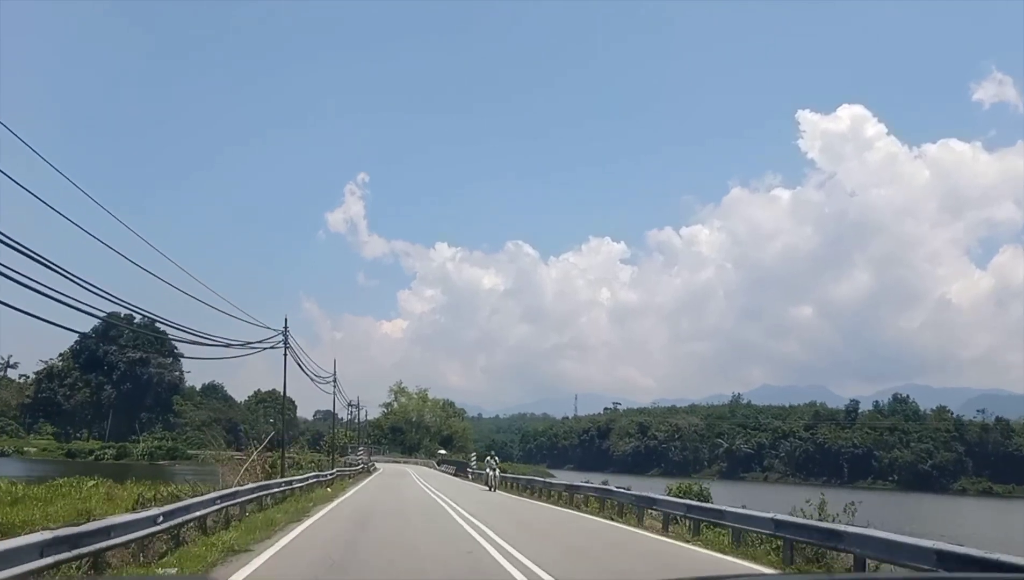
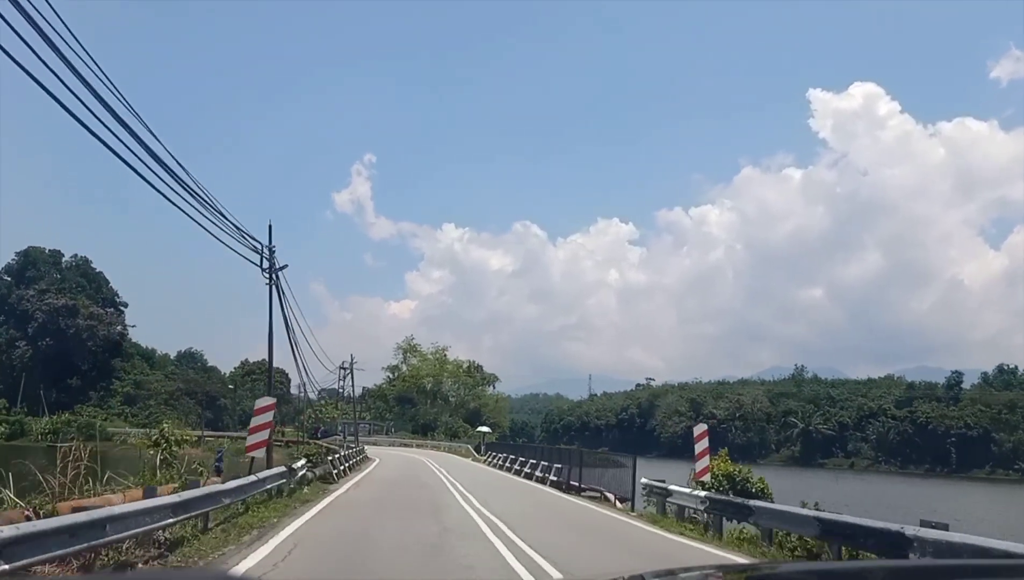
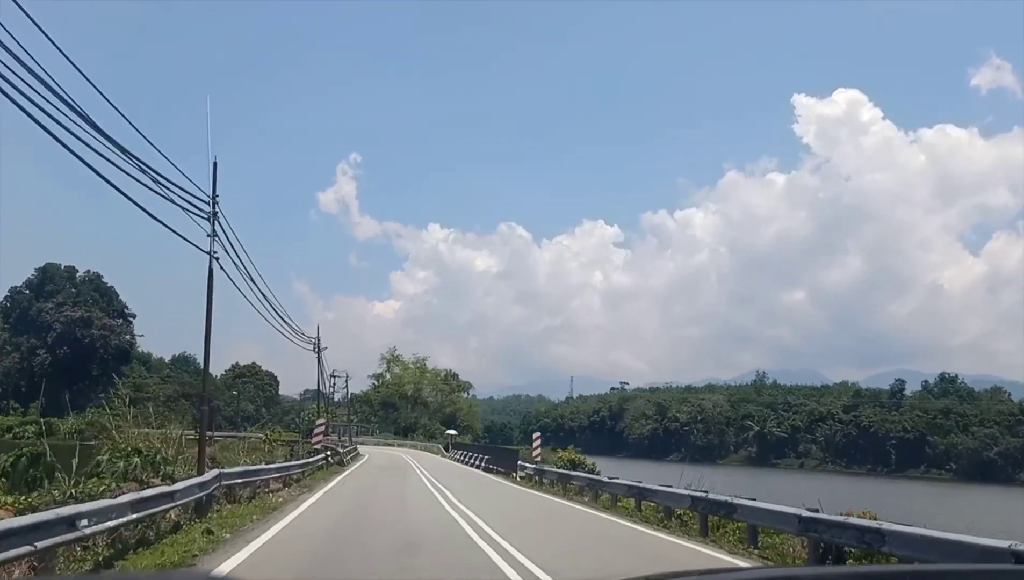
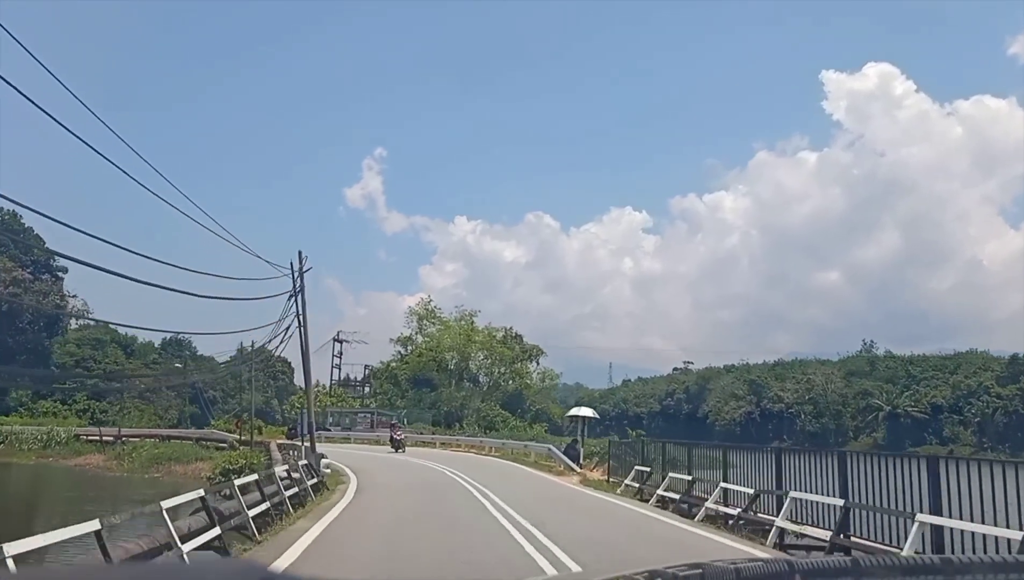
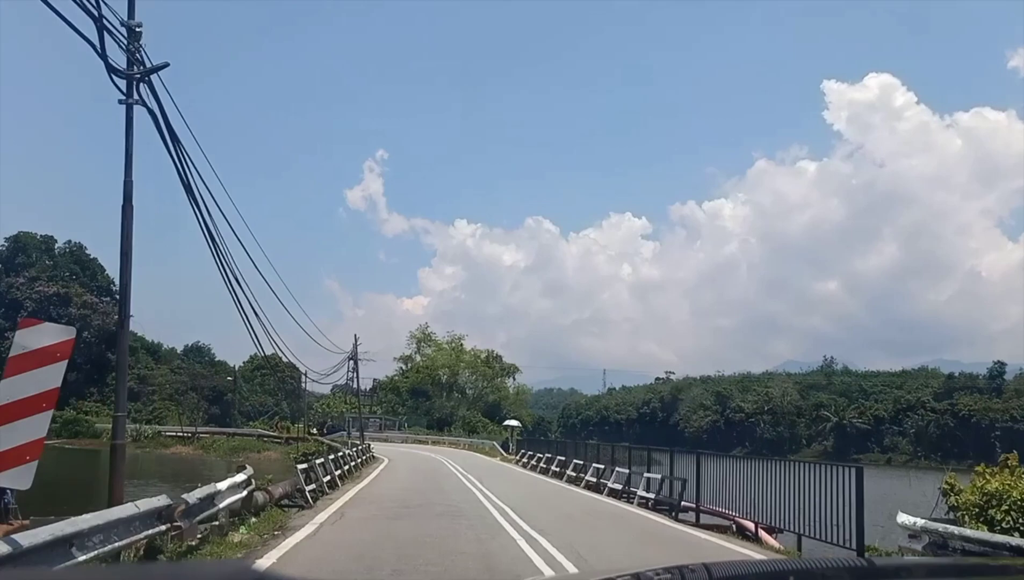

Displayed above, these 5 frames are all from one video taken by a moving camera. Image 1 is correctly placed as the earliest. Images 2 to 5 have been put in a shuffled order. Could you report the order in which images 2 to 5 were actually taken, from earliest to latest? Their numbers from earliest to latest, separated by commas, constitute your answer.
3, 2, 5, 4
